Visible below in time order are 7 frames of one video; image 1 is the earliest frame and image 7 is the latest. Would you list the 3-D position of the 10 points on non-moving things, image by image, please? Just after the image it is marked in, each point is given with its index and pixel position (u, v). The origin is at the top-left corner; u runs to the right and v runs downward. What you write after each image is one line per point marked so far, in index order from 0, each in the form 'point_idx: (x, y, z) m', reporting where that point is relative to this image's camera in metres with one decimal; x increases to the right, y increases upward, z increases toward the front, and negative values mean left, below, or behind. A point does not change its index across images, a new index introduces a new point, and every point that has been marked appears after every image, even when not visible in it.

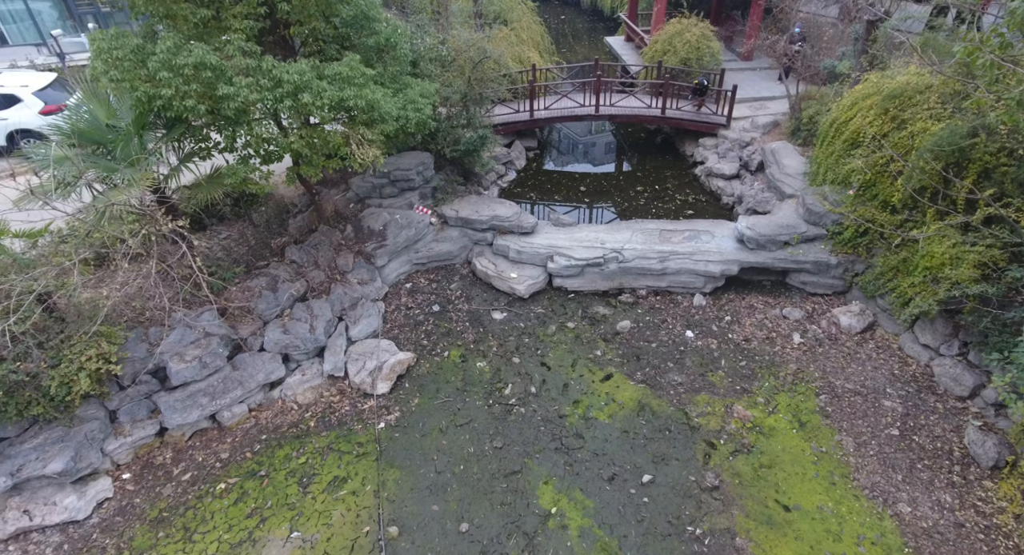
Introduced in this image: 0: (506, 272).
0: (-0.1, +0.1, +7.9) m
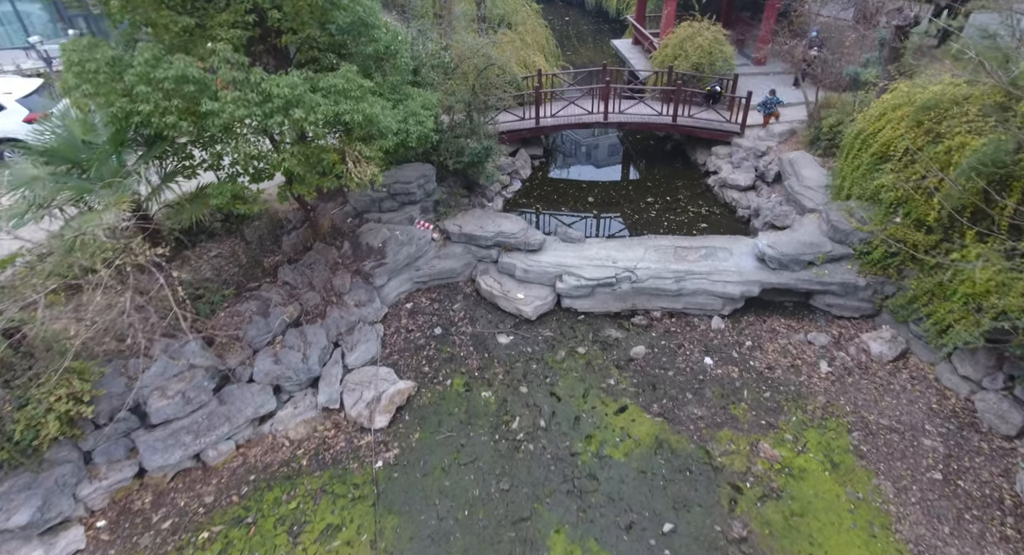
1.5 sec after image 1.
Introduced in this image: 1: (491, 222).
0: (0.0, -0.2, +7.4) m
1: (-0.3, +0.9, +7.9) m
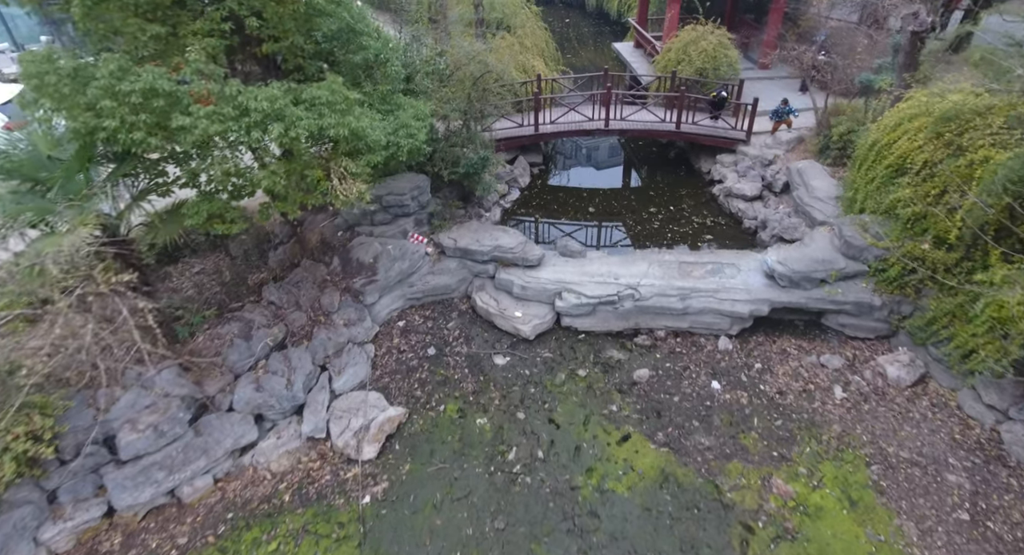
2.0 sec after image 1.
0: (0.0, -0.5, +7.1) m
1: (-0.4, +0.6, +7.6) m
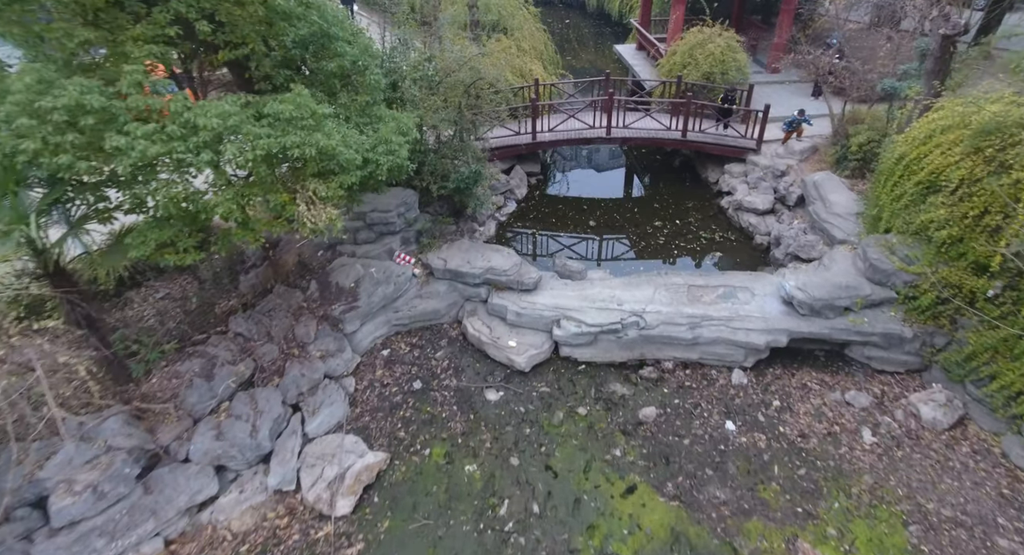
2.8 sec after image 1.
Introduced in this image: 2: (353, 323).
0: (-0.1, -0.8, +6.5) m
1: (-0.4, +0.3, +7.0) m
2: (-1.9, -0.6, +6.3) m
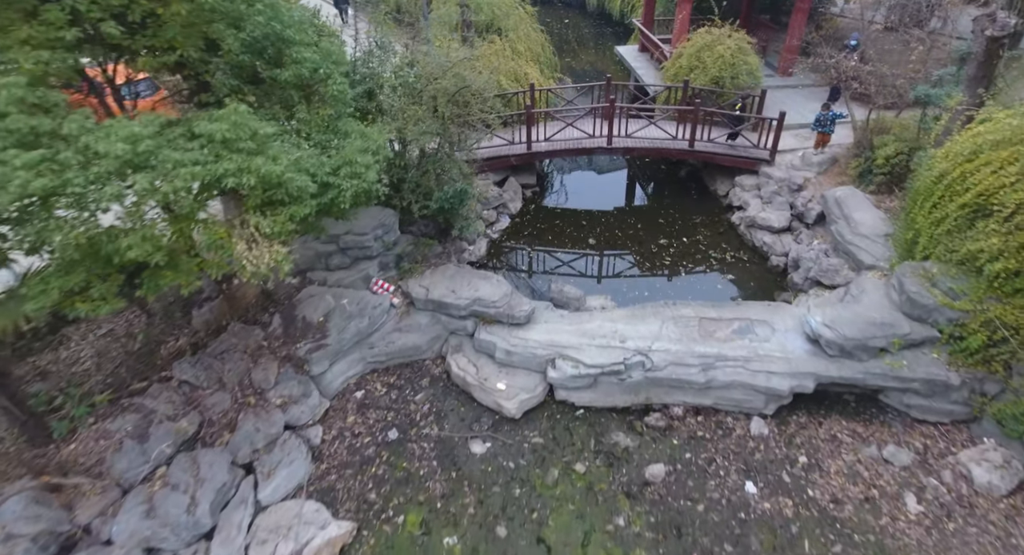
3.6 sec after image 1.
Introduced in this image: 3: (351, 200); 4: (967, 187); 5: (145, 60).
0: (-0.2, -1.1, +5.8) m
1: (-0.6, -0.1, +6.3) m
2: (-2.1, -0.9, +5.6) m
3: (-1.4, +0.7, +4.4) m
4: (+4.7, +0.9, +5.3) m
5: (-2.6, +1.6, +3.7) m
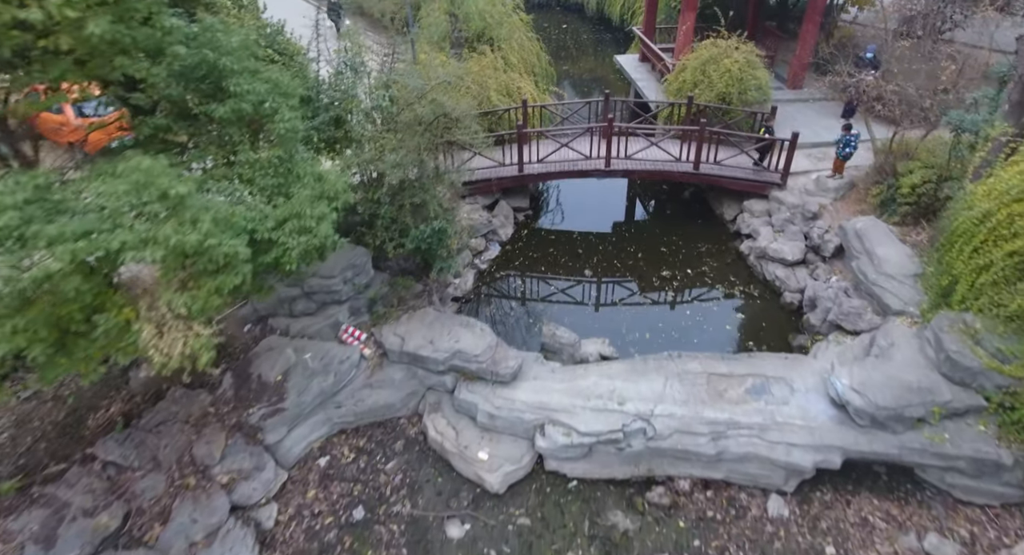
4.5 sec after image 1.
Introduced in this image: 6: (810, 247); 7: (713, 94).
0: (-0.4, -1.7, +5.1) m
1: (-0.7, -0.6, +5.6) m
2: (-2.2, -1.5, +4.9) m
3: (-1.5, +0.2, +3.7) m
4: (+4.5, +0.4, +4.6) m
5: (-2.8, +1.1, +3.0) m
6: (+4.3, +0.4, +7.4) m
7: (+3.5, +3.2, +9.0) m
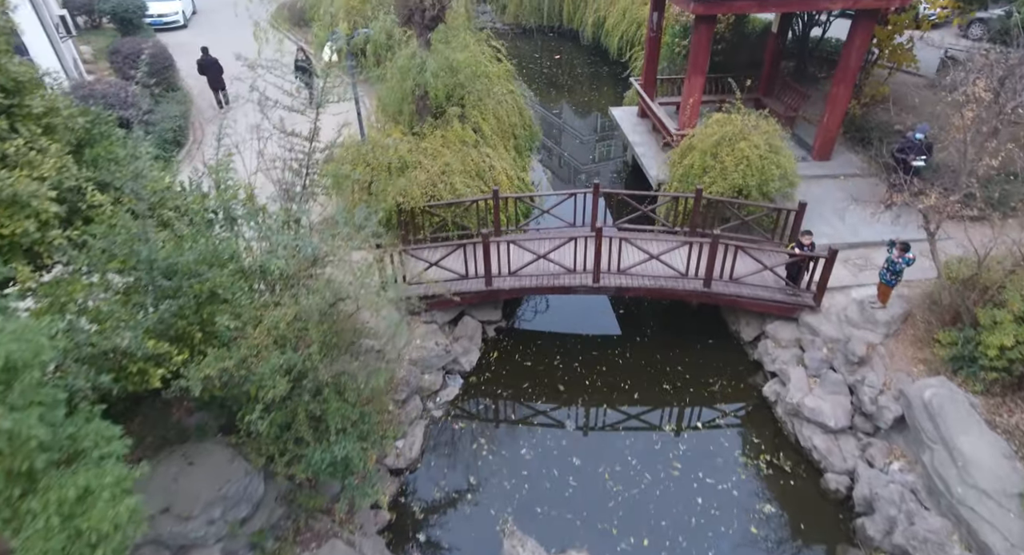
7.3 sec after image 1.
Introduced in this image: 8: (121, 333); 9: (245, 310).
0: (-0.9, -3.5, +3.3) m
1: (-1.2, -2.4, +3.8) m
2: (-2.7, -3.3, +3.1) m
3: (-2.0, -1.6, +2.0) m
4: (+4.1, -1.4, +2.9) m
5: (-3.3, -0.7, +1.3) m
6: (+3.8, -1.4, +5.7) m
7: (+3.0, +1.3, +7.3) m
8: (-2.5, -0.3, +3.3) m
9: (-2.0, -0.3, +3.8) m
